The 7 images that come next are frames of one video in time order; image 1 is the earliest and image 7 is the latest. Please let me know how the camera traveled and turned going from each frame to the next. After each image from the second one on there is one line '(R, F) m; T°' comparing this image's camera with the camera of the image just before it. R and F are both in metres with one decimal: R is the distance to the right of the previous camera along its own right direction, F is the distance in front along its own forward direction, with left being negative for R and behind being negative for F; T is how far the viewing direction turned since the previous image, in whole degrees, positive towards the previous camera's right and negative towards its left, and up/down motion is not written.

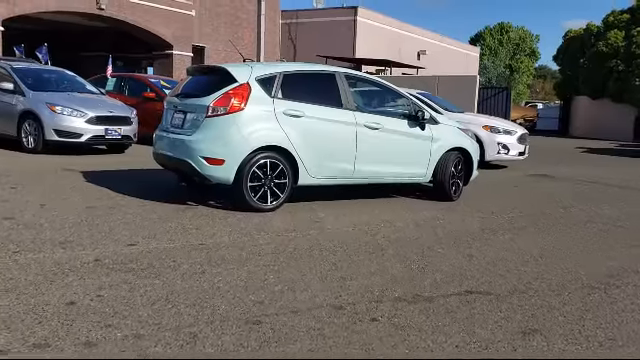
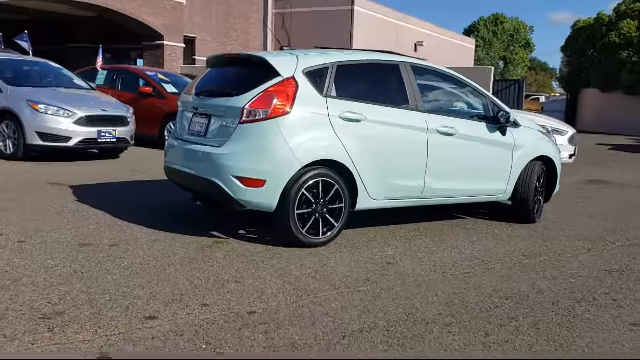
(-0.7, +1.8) m; +1°
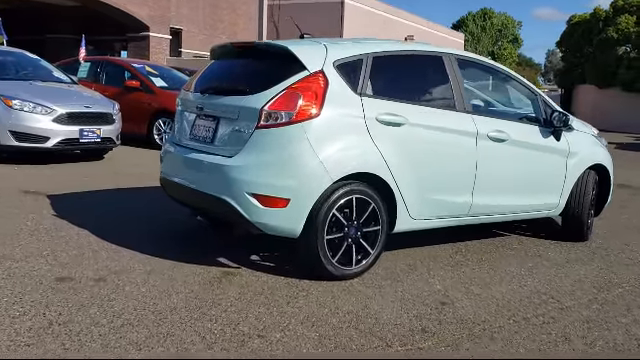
(-0.4, +1.1) m; +1°
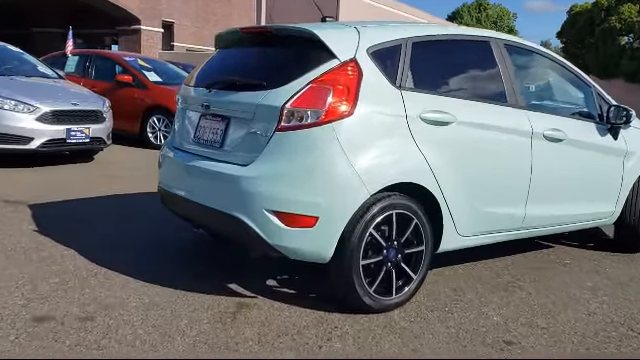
(-0.2, +0.8) m; +1°
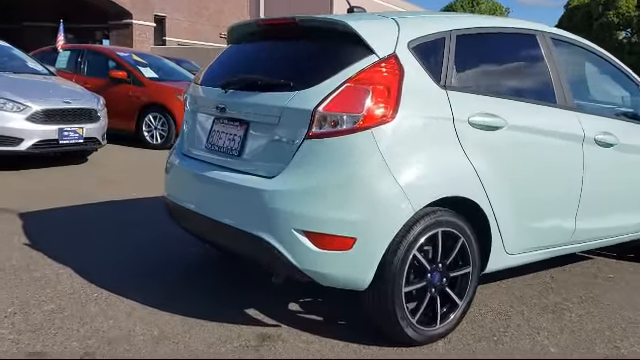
(-0.2, +0.5) m; +1°
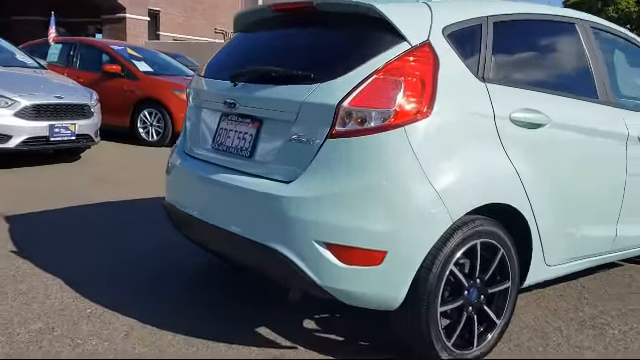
(-0.1, +0.4) m; +1°
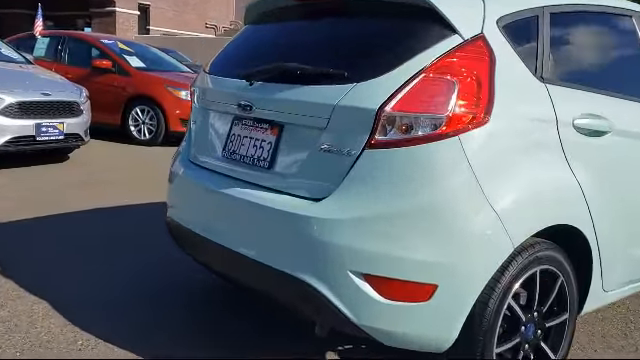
(-0.2, +0.4) m; +1°
